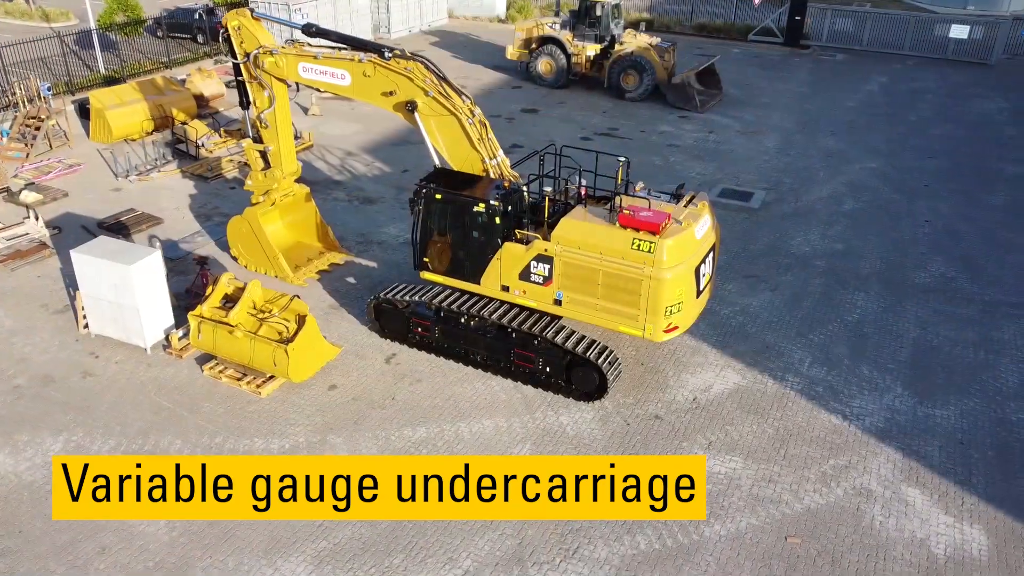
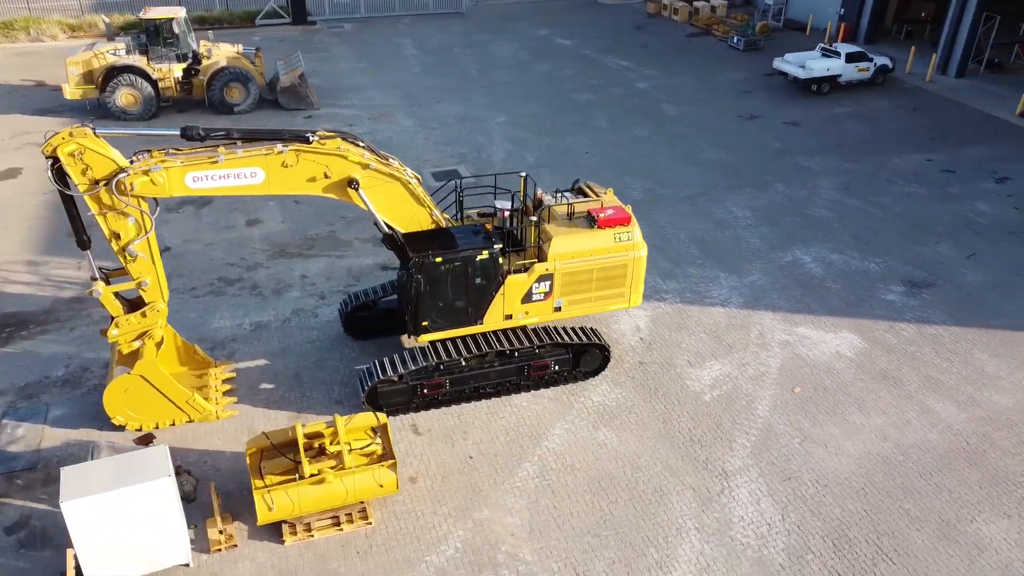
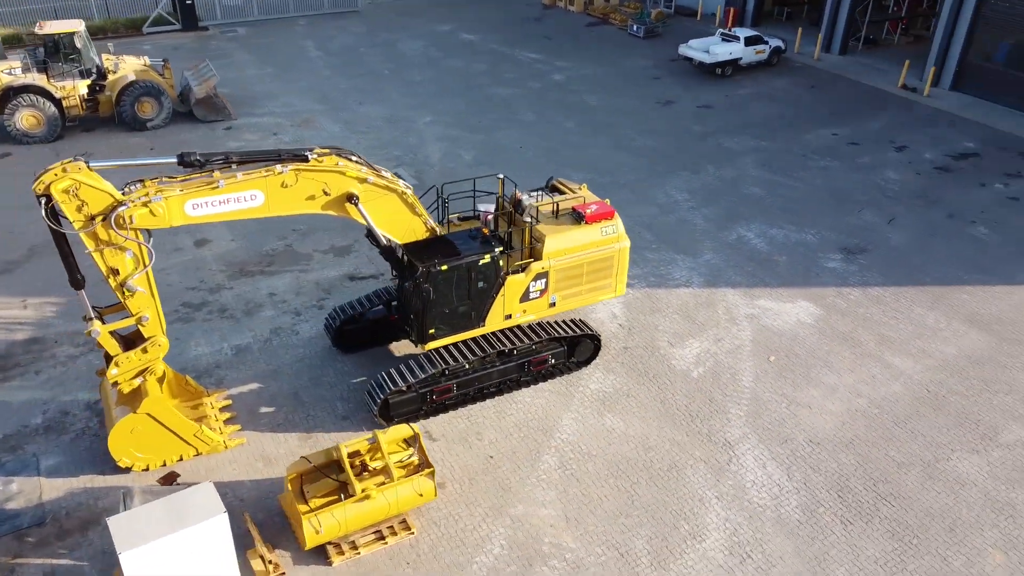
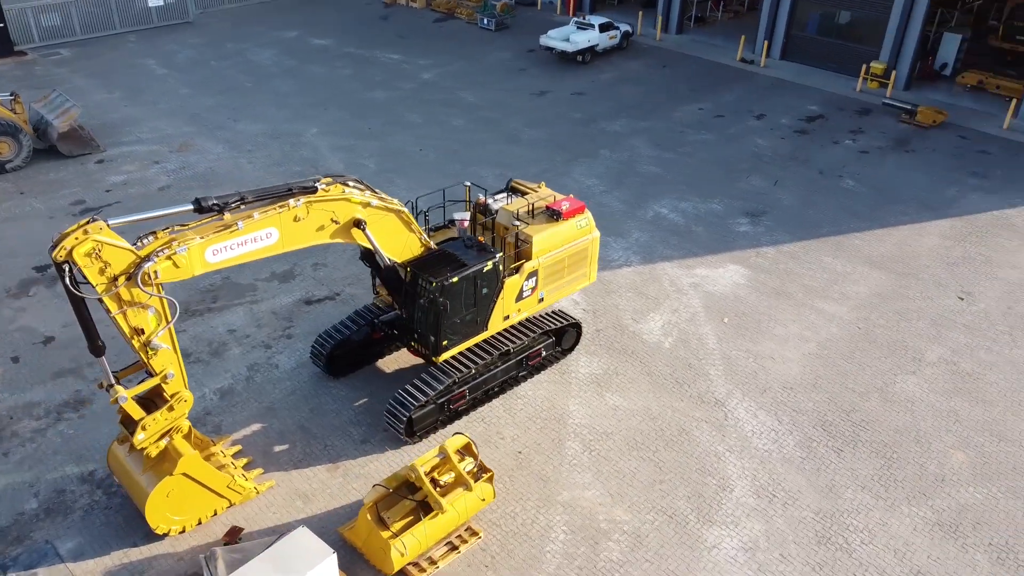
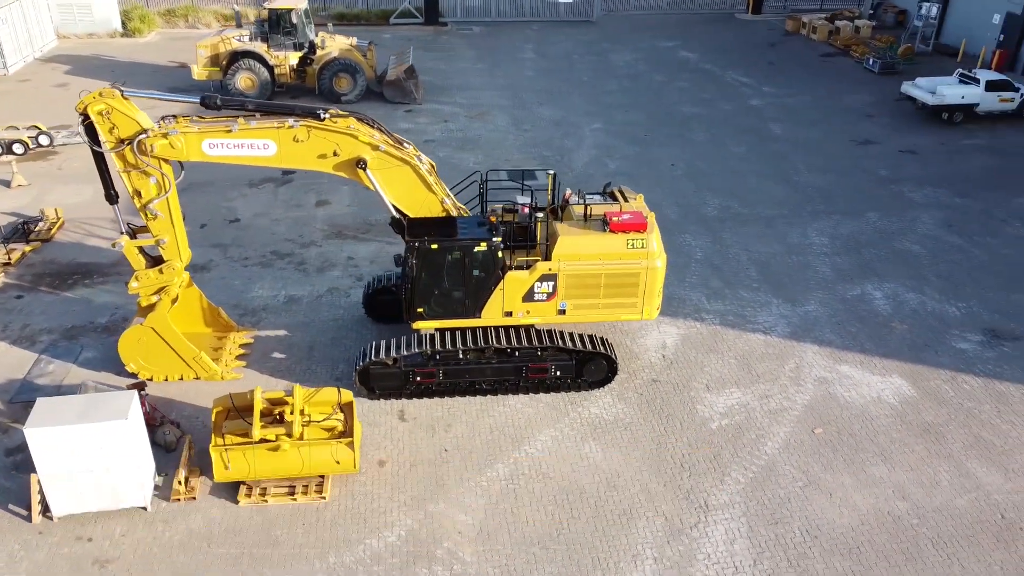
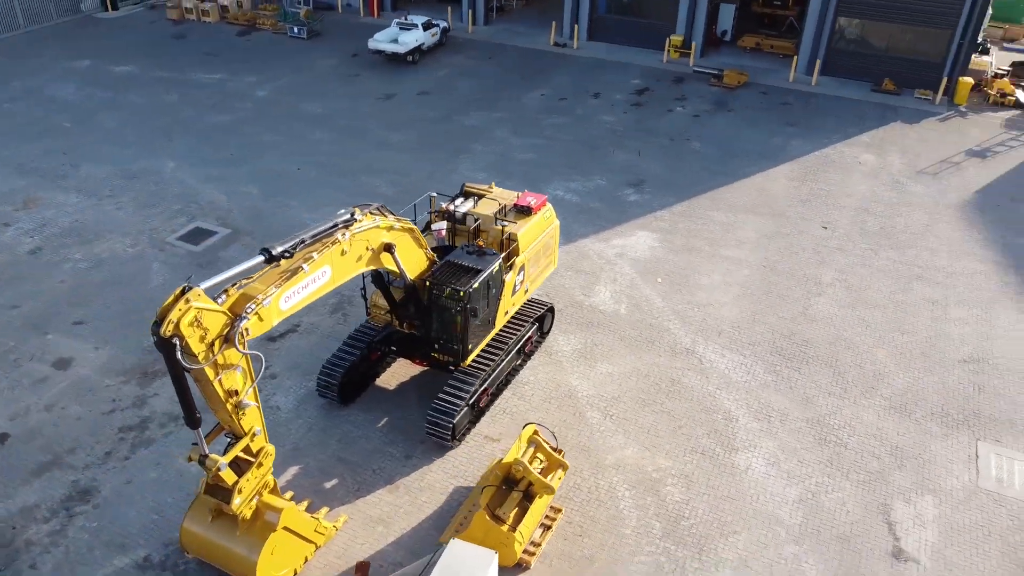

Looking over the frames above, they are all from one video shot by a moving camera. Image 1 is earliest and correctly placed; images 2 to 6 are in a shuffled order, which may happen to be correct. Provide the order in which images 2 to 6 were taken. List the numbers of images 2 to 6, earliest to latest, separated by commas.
5, 2, 3, 4, 6
